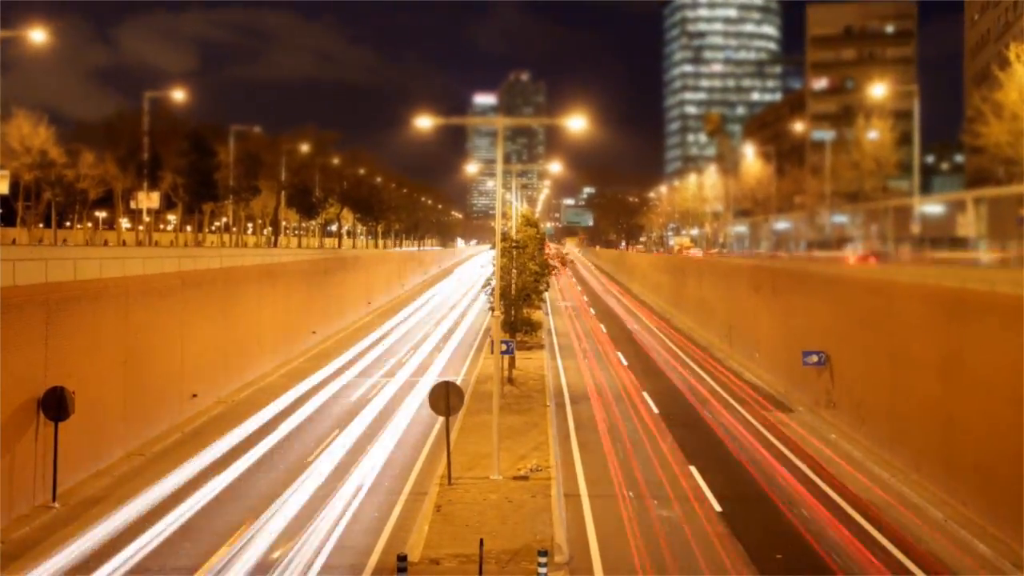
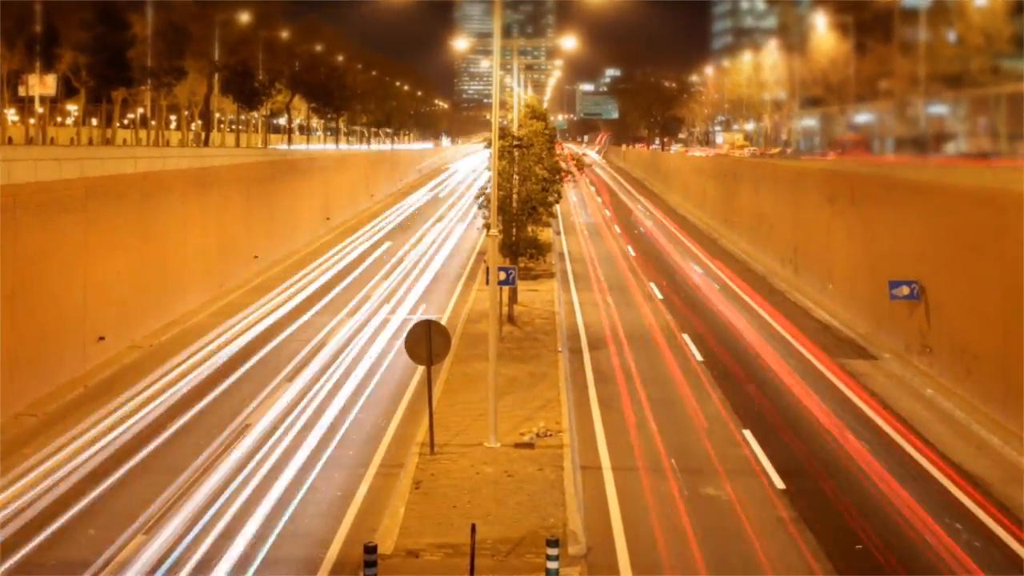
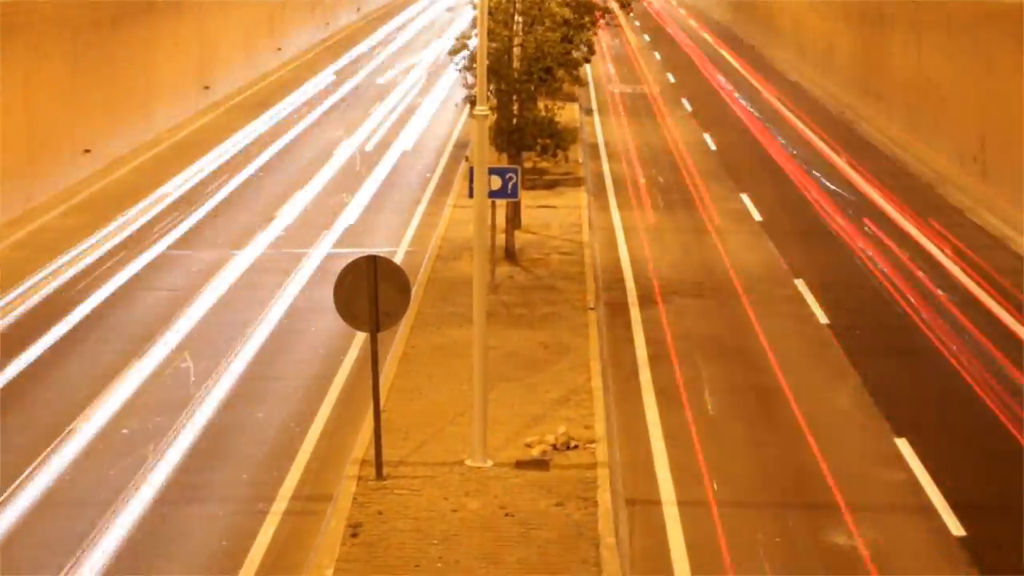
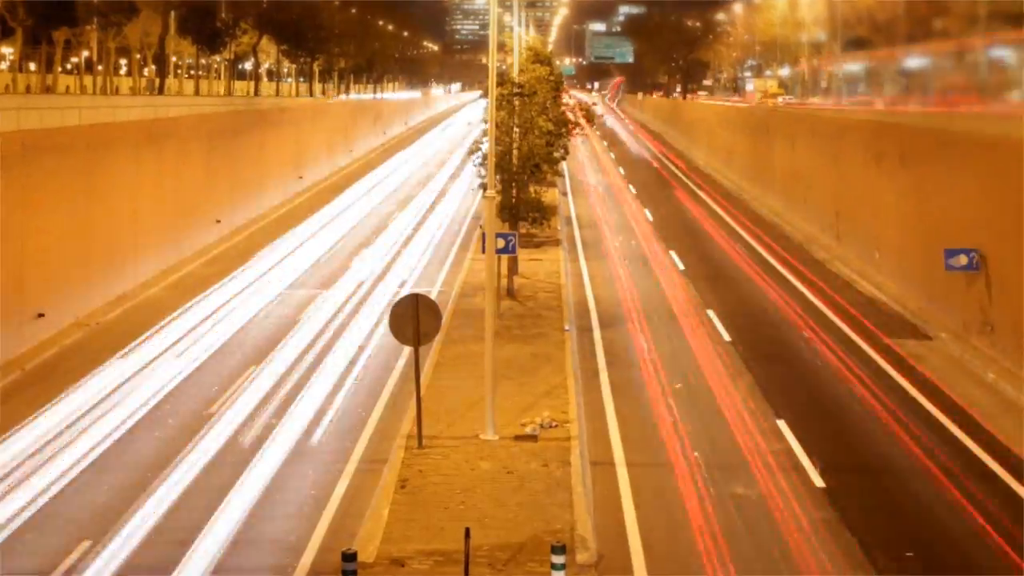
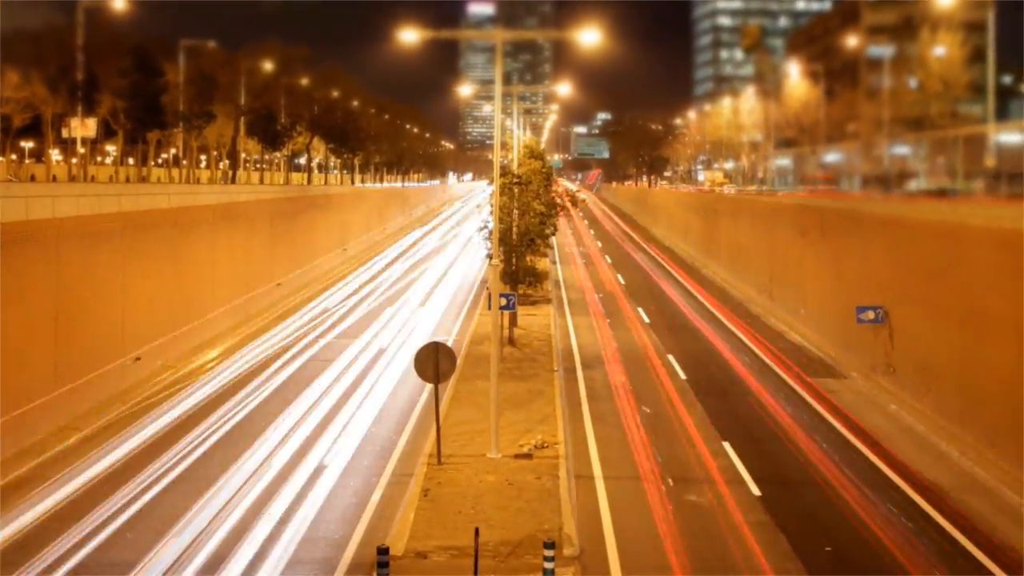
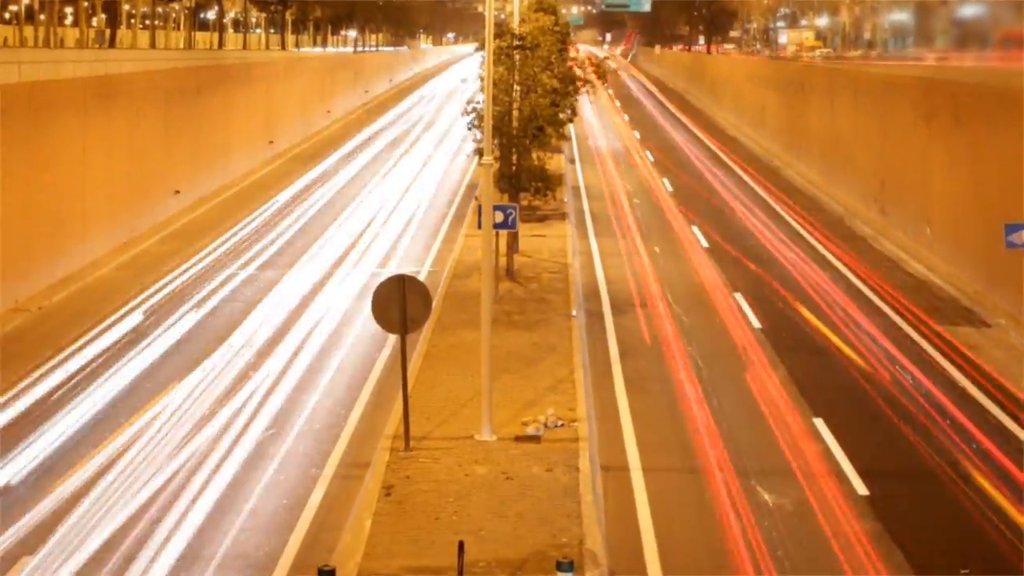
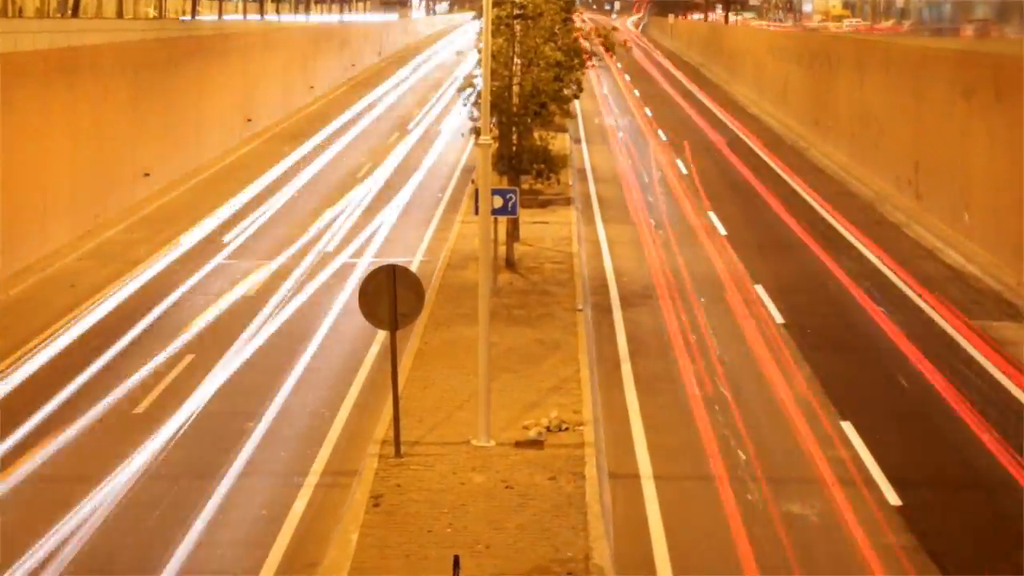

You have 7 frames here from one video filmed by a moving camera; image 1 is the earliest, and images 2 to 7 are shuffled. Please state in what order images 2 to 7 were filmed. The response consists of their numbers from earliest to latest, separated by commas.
5, 2, 4, 6, 7, 3
